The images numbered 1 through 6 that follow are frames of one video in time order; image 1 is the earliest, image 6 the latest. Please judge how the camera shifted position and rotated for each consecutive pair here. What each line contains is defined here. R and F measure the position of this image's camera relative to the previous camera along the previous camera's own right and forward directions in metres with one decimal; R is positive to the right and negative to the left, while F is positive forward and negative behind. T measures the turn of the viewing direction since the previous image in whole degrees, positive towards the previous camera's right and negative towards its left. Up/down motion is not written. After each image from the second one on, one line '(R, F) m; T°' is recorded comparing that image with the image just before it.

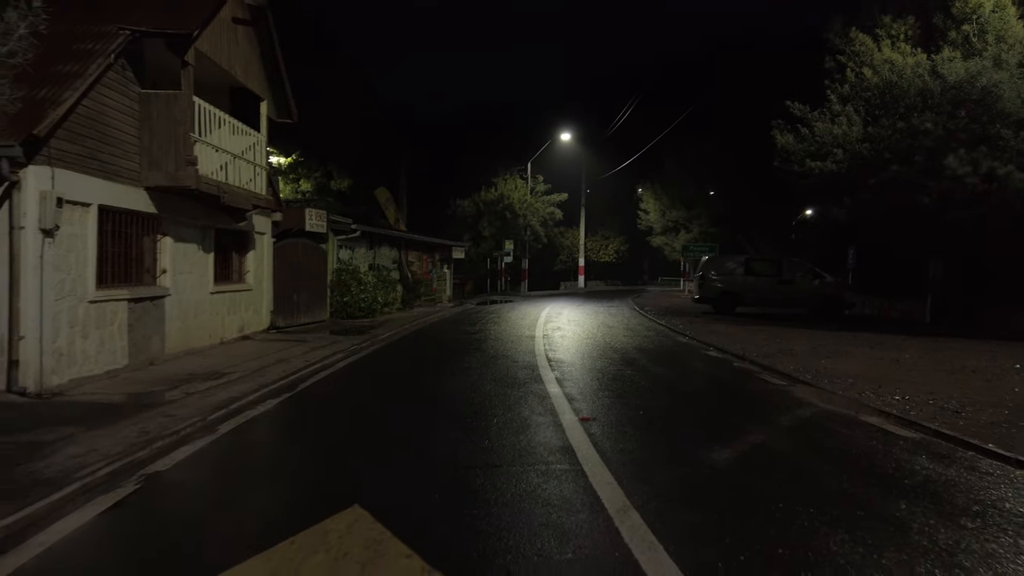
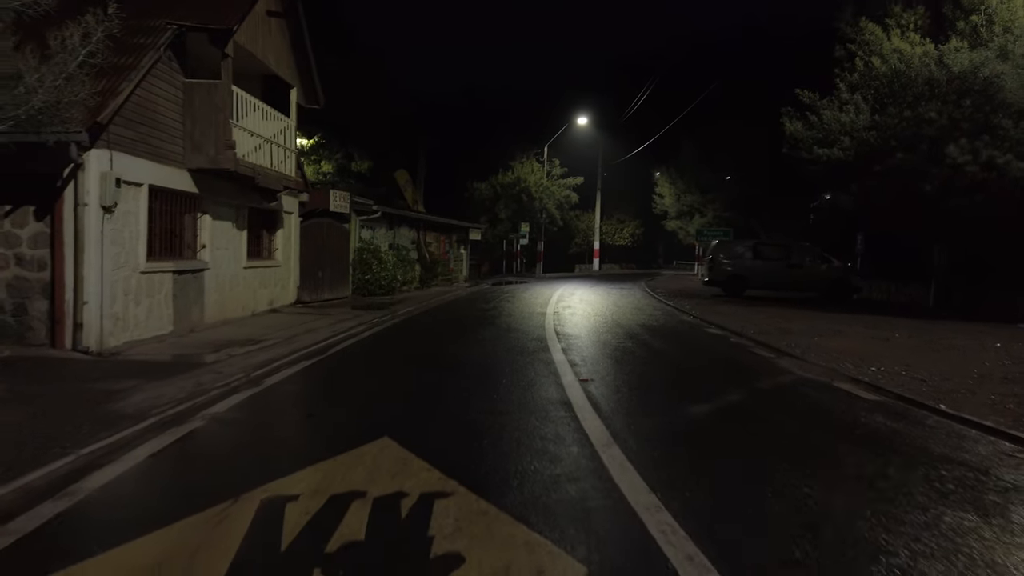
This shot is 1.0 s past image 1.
(+0.1, -0.9) m; -1°
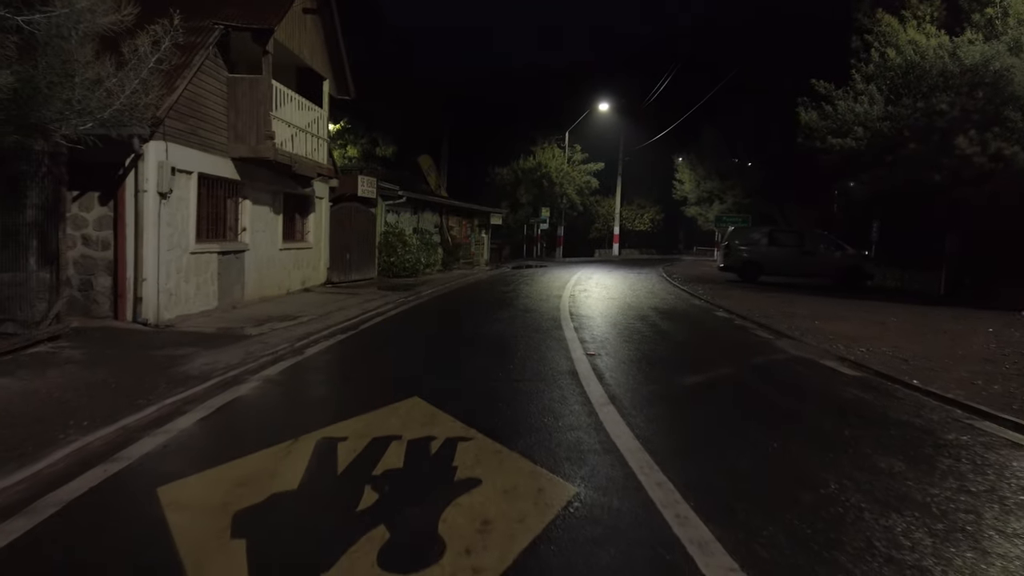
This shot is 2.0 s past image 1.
(+0.1, -0.9) m; -2°
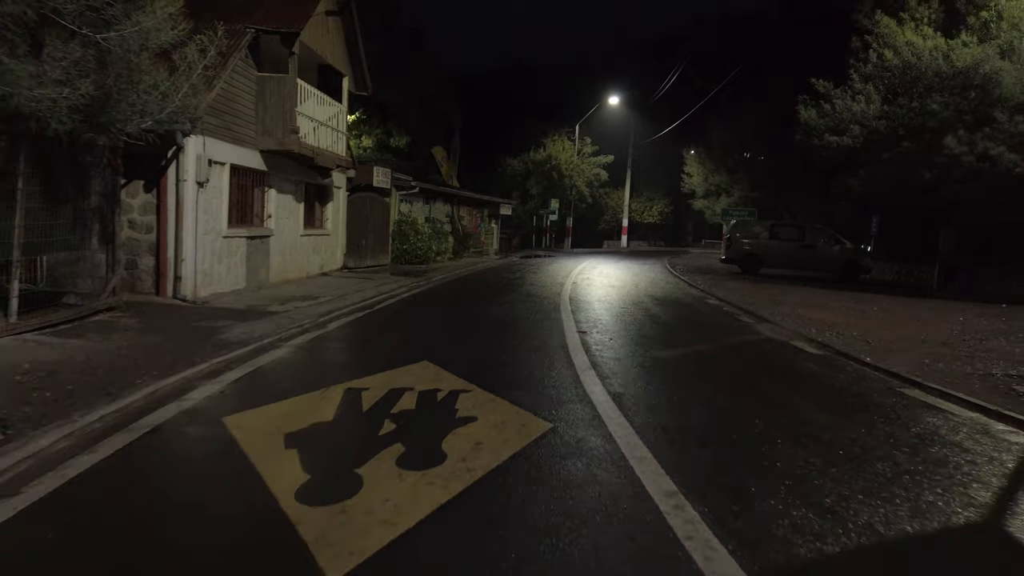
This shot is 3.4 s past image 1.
(+0.1, -1.1) m; -1°
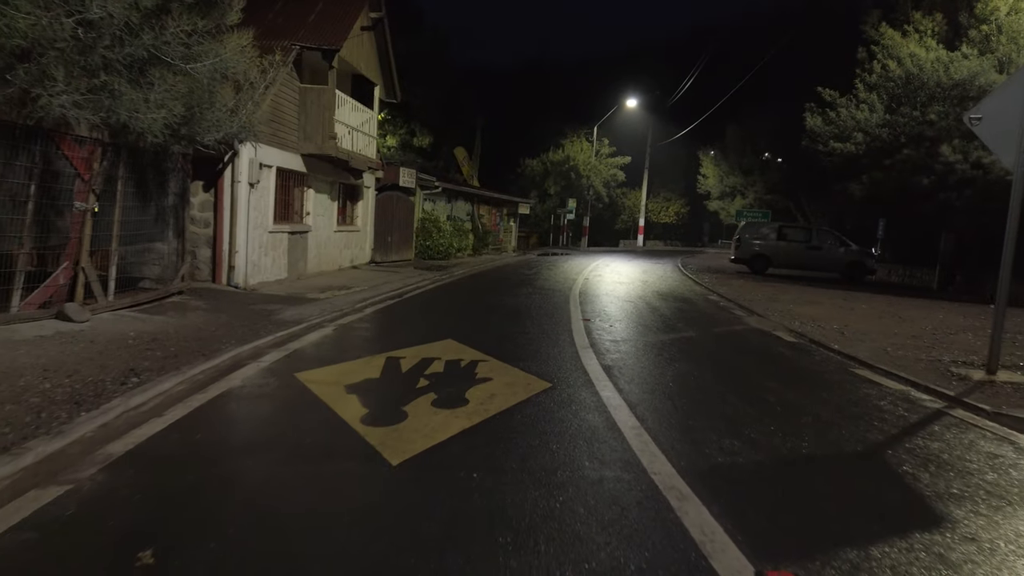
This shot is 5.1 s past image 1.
(+0.1, -1.4) m; -1°
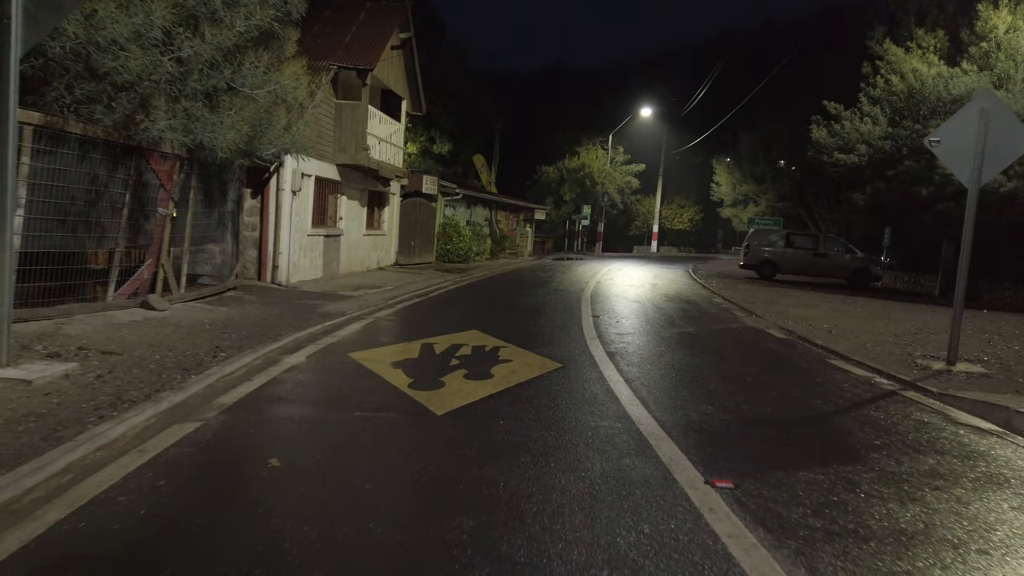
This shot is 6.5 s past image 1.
(0.0, -1.3) m; -1°
